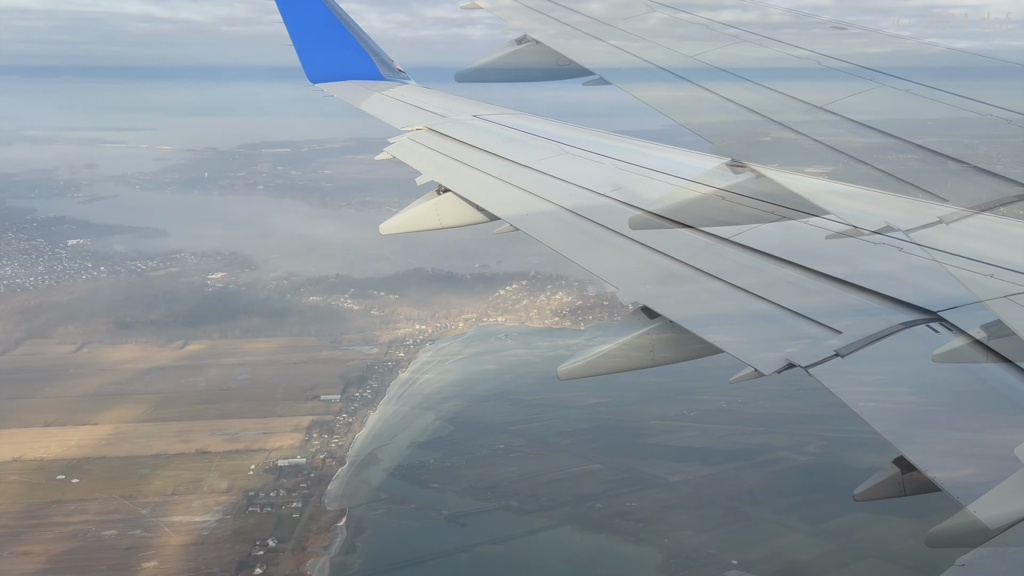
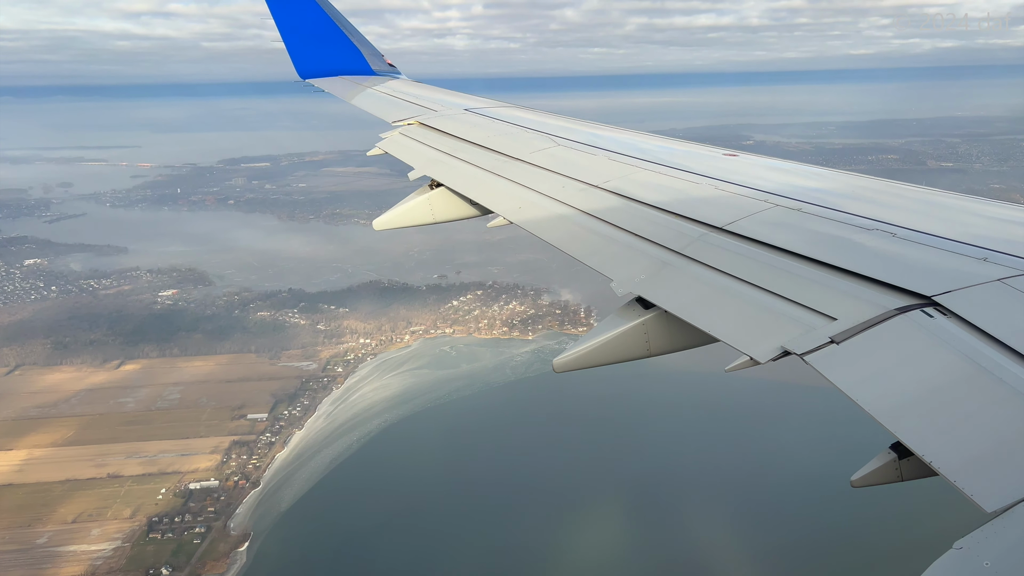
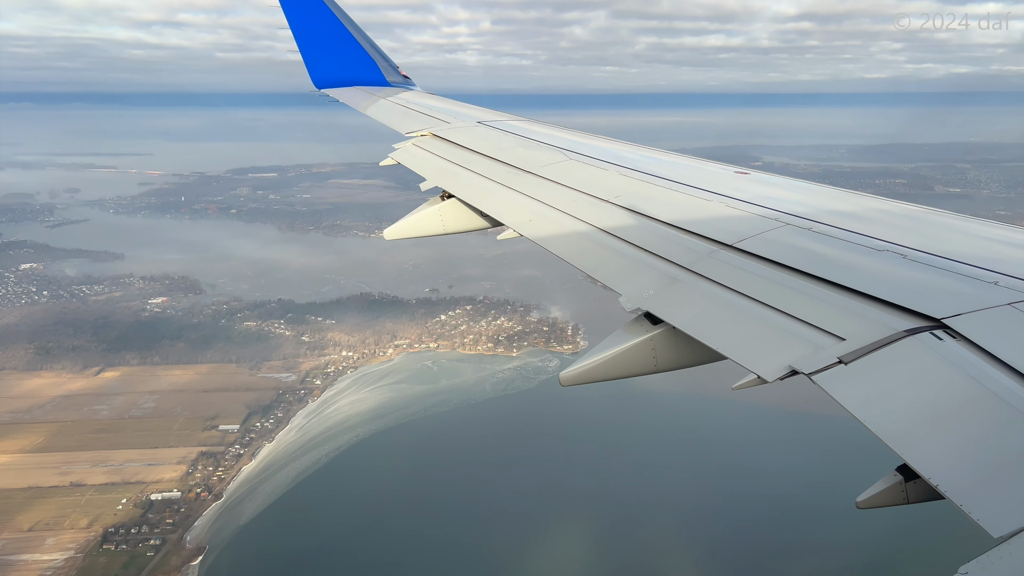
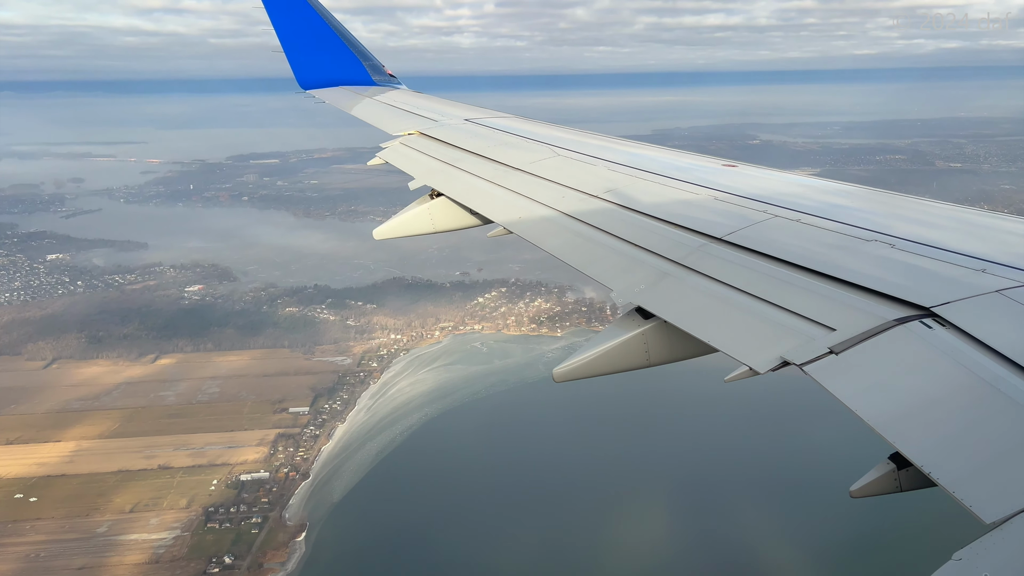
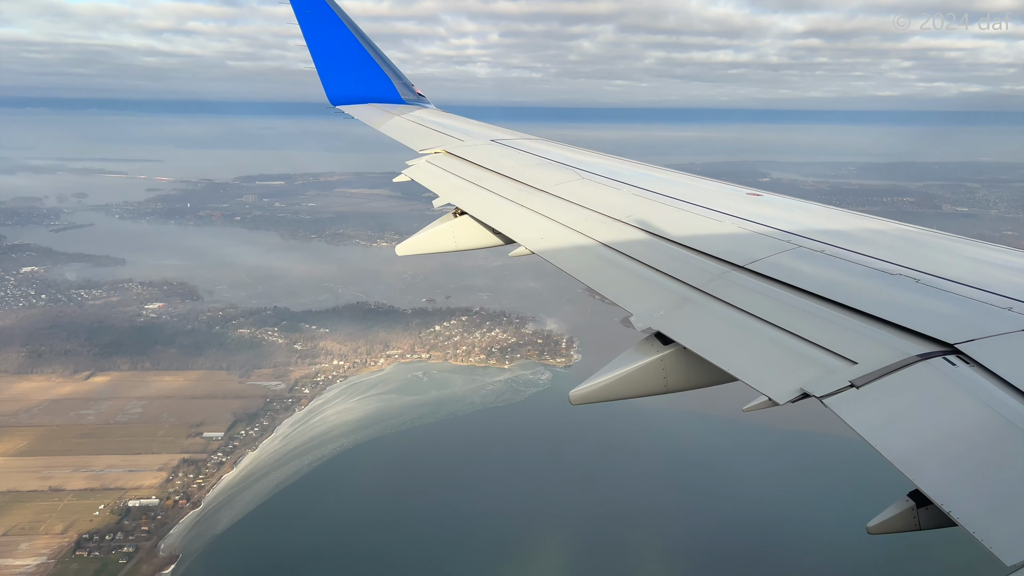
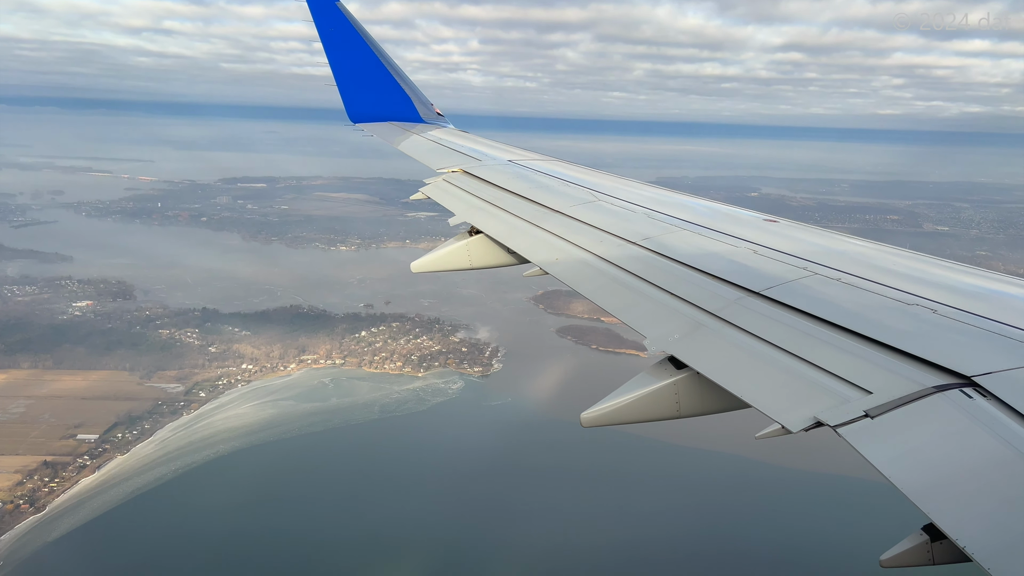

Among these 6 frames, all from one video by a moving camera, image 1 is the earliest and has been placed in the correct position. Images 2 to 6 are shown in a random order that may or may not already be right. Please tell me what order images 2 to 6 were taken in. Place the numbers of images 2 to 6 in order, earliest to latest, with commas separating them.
4, 2, 3, 5, 6
